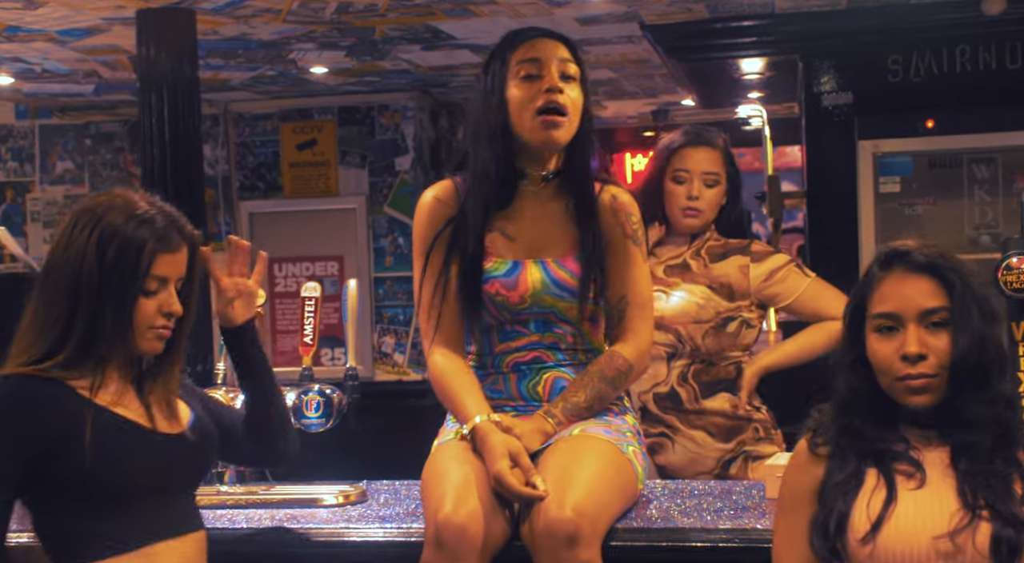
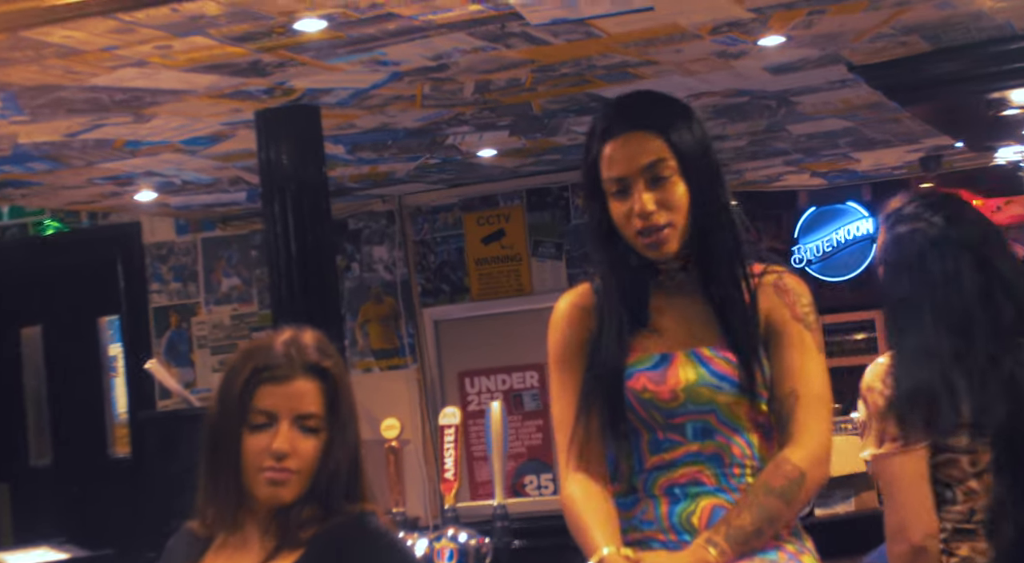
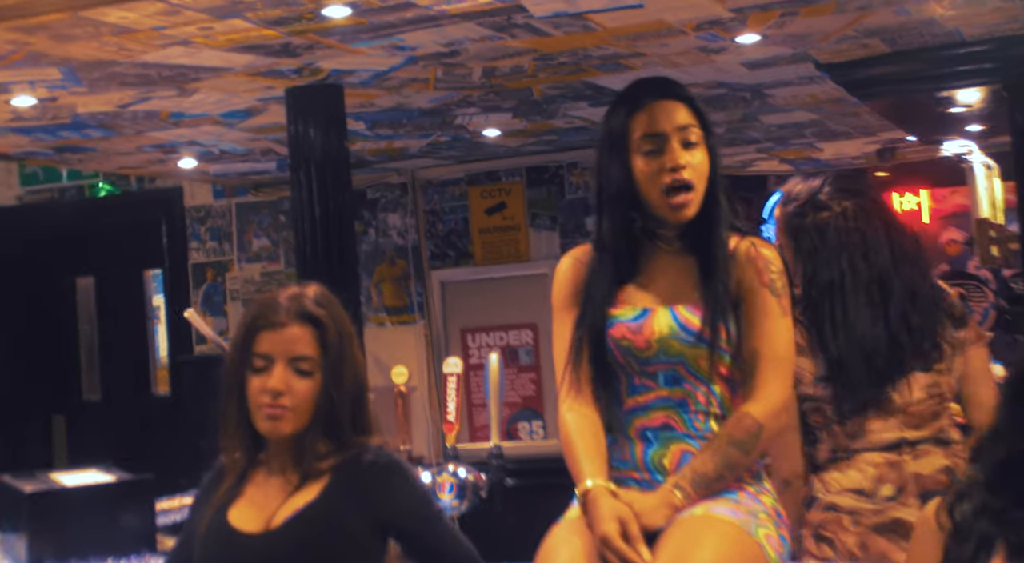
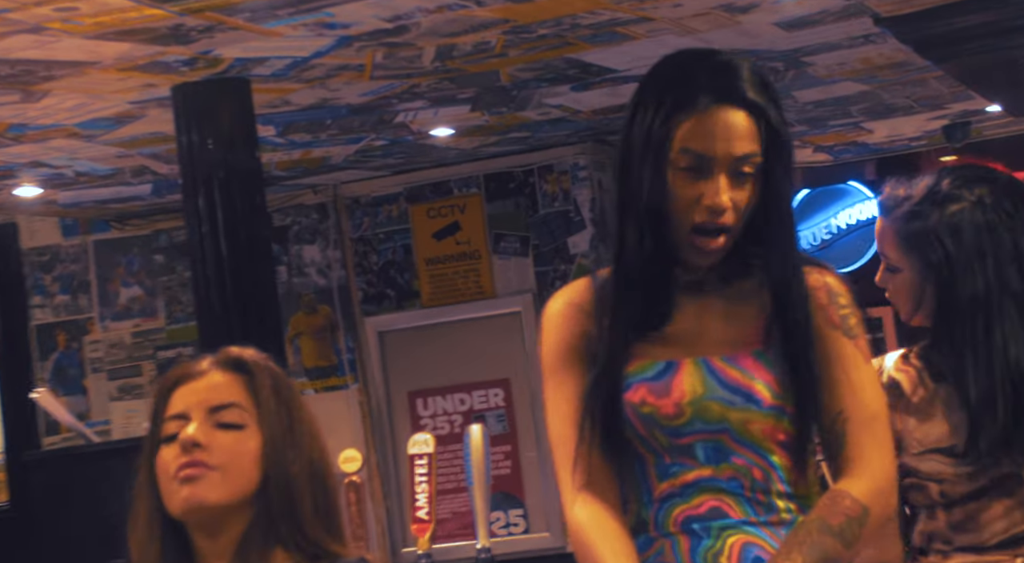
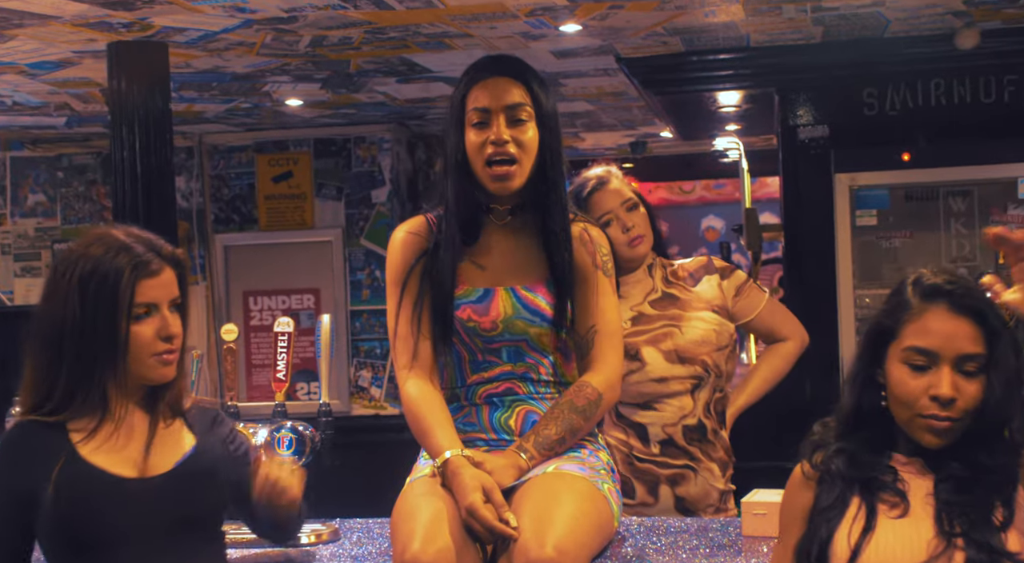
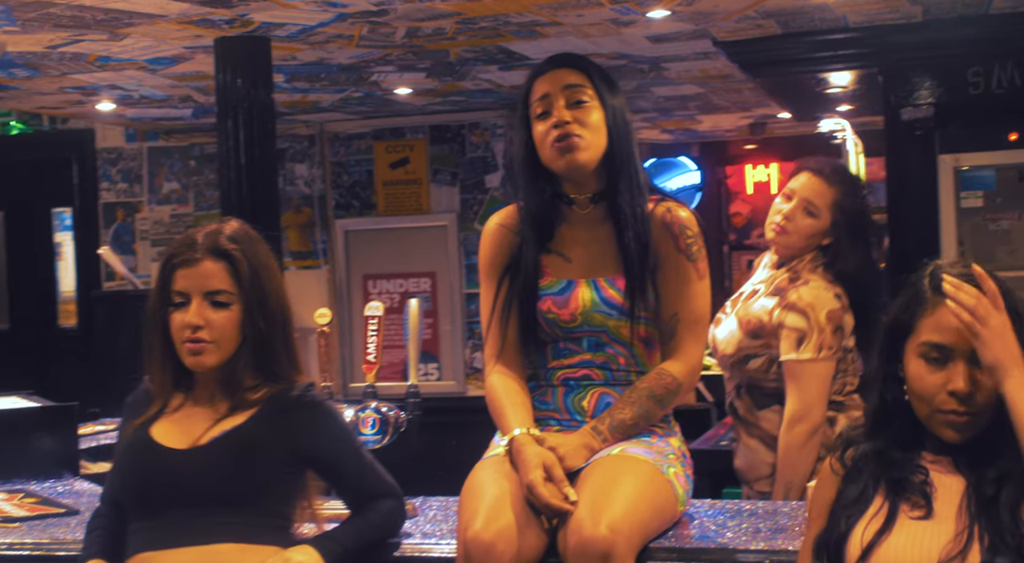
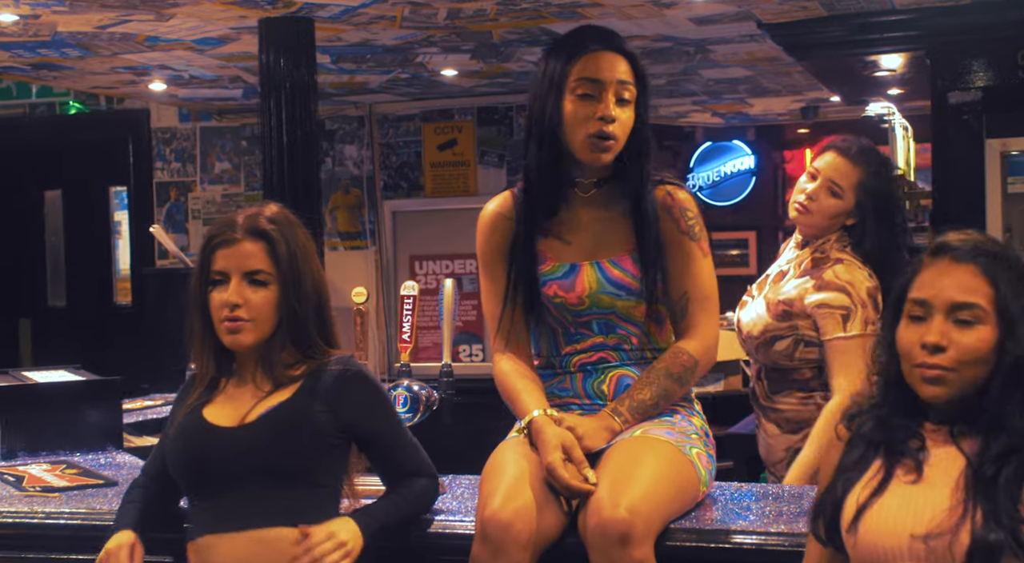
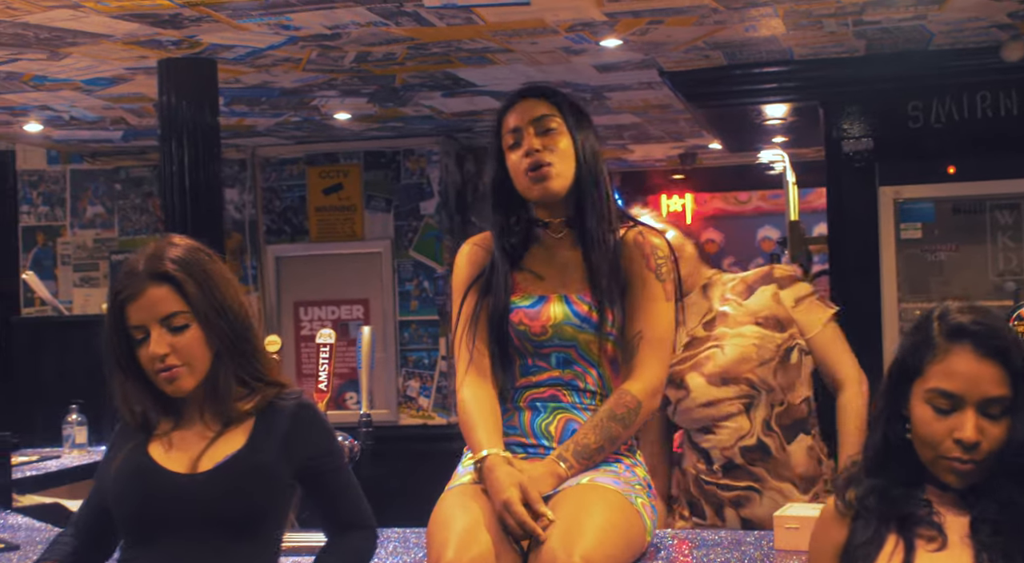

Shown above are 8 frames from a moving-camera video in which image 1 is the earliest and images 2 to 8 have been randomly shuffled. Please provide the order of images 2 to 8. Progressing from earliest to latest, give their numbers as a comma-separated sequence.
5, 8, 6, 7, 3, 2, 4
